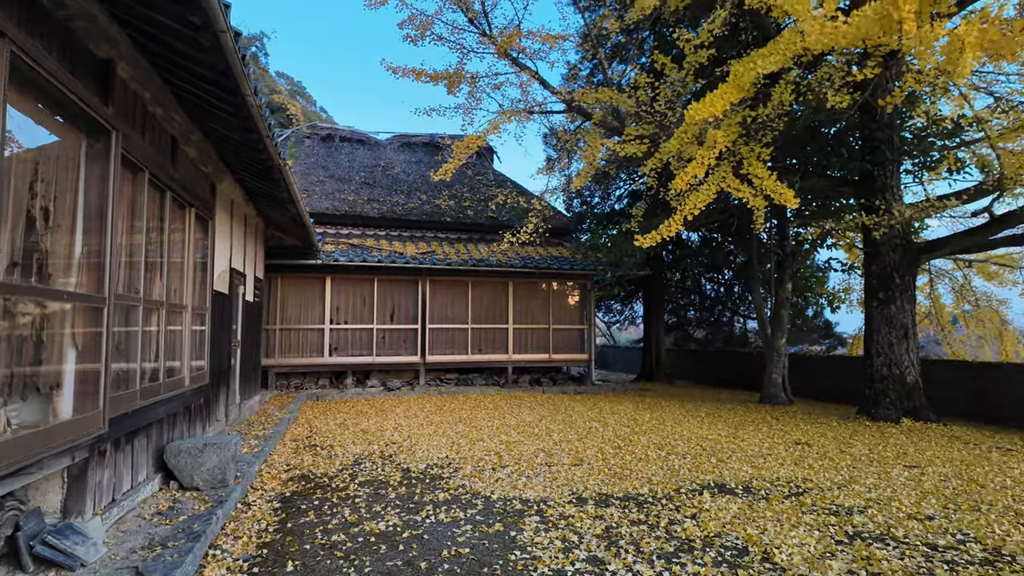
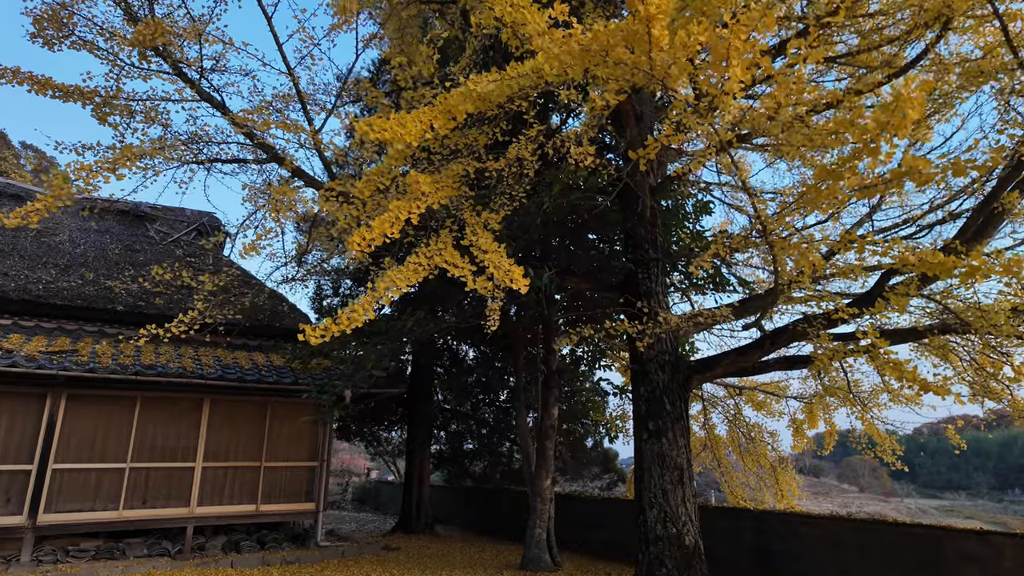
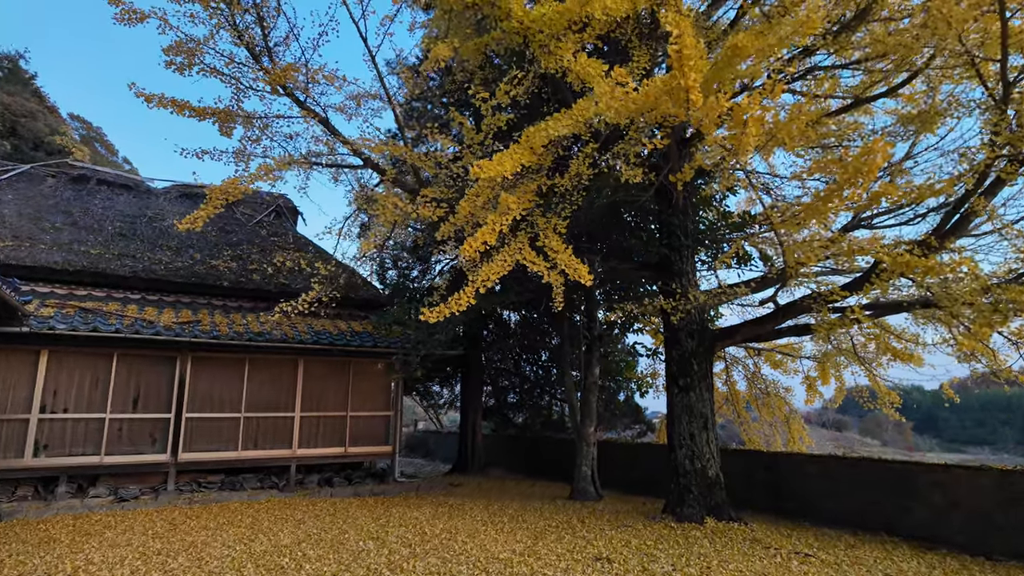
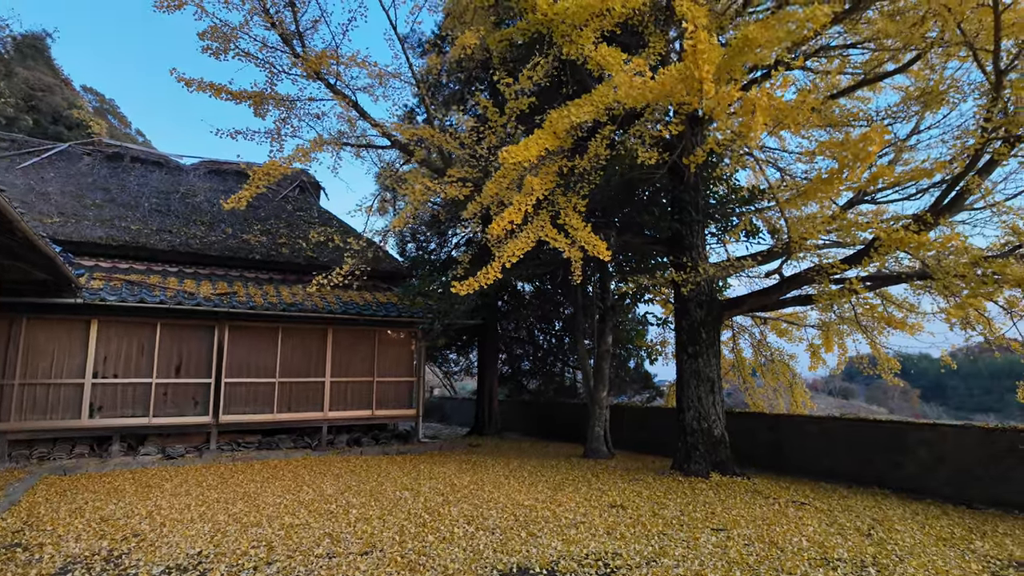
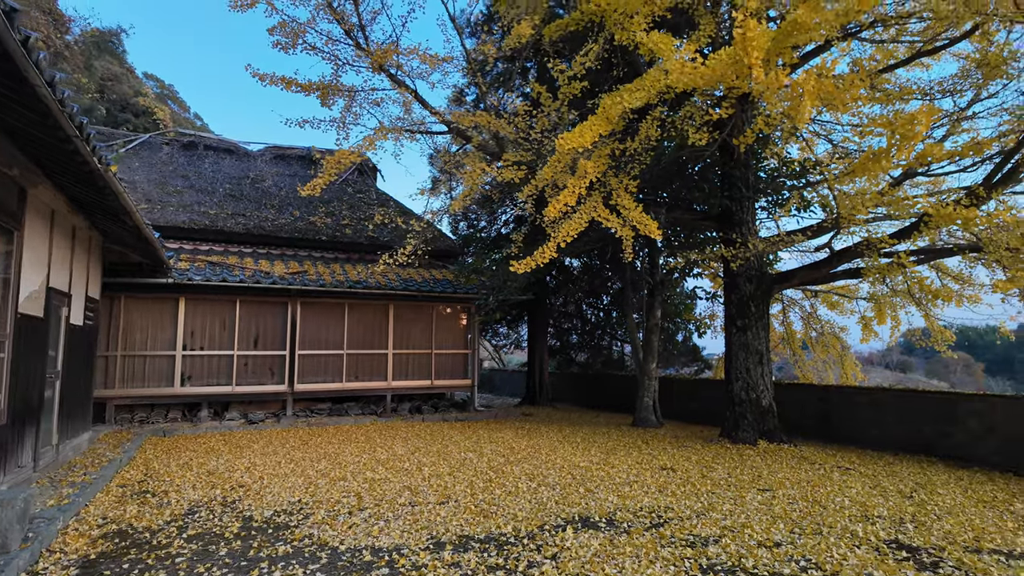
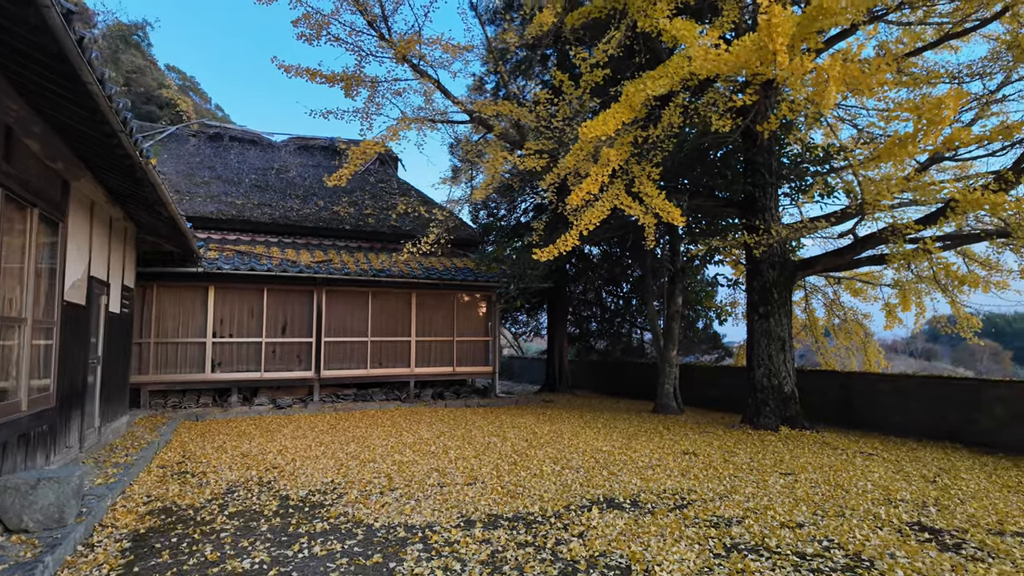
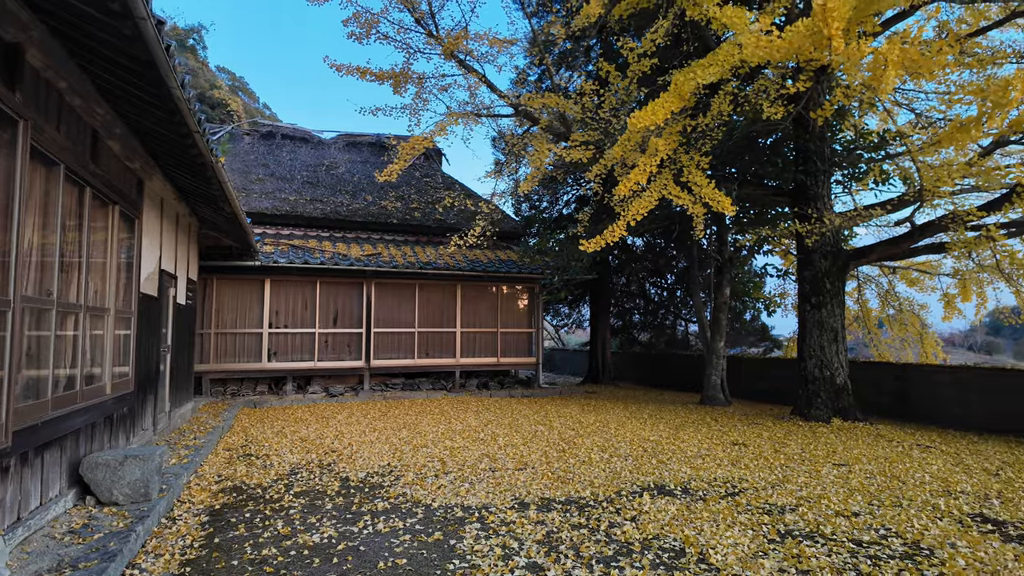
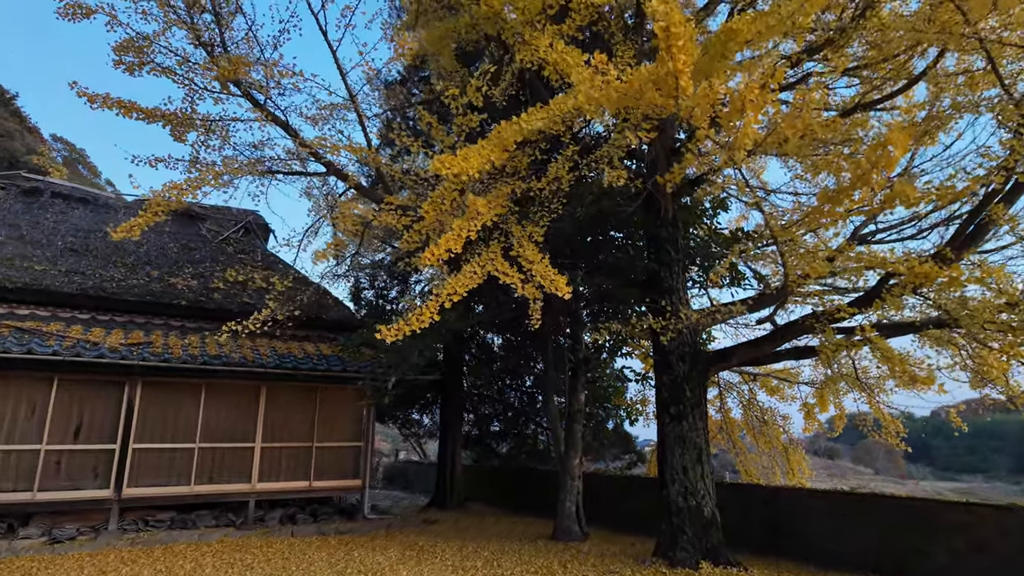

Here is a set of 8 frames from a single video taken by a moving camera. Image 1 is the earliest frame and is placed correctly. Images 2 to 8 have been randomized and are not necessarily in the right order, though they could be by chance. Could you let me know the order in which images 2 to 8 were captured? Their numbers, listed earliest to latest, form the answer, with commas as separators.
7, 6, 5, 4, 3, 8, 2
